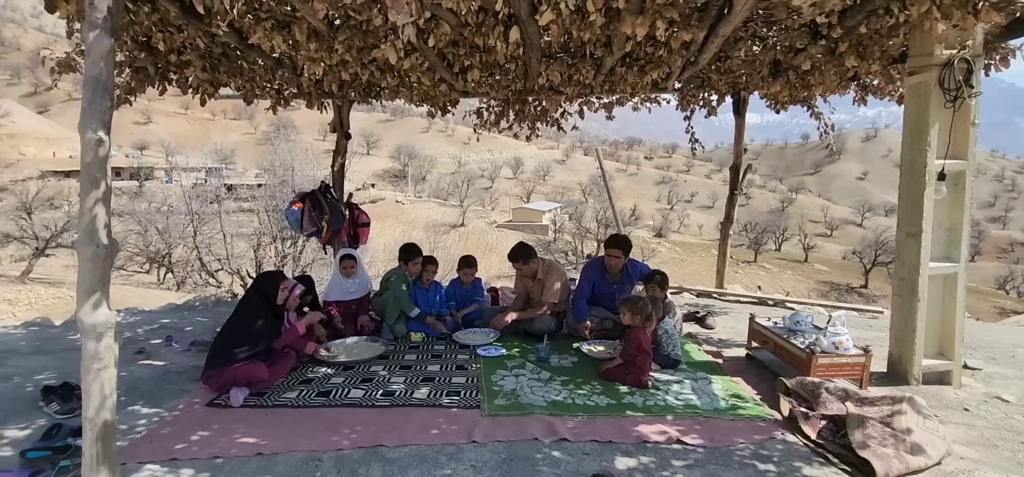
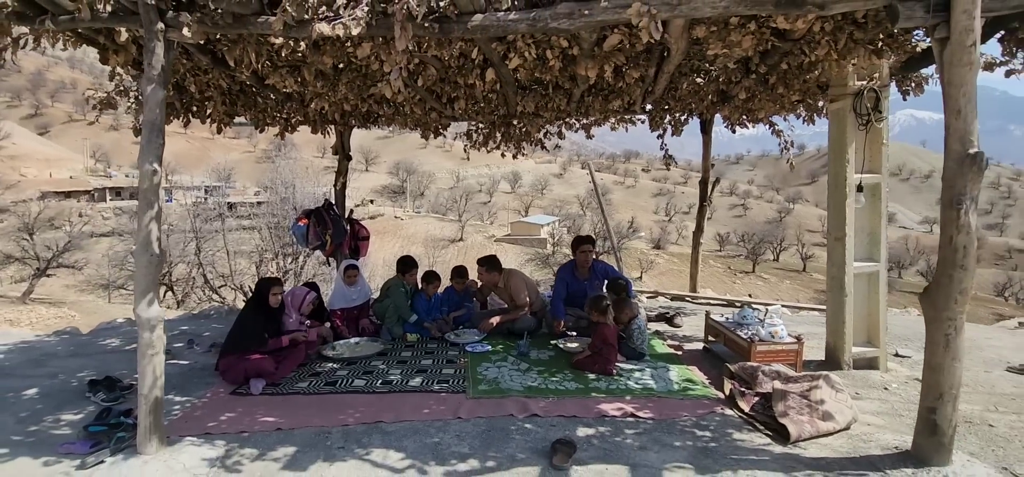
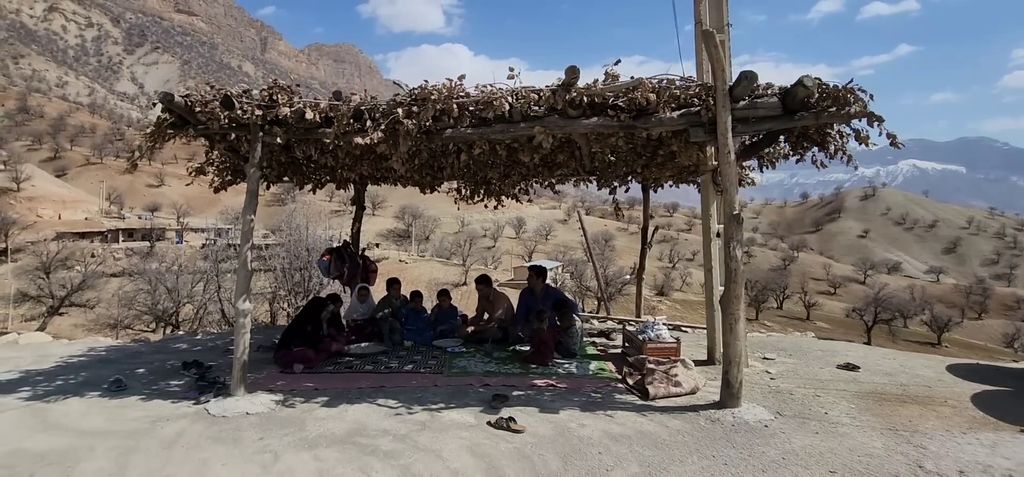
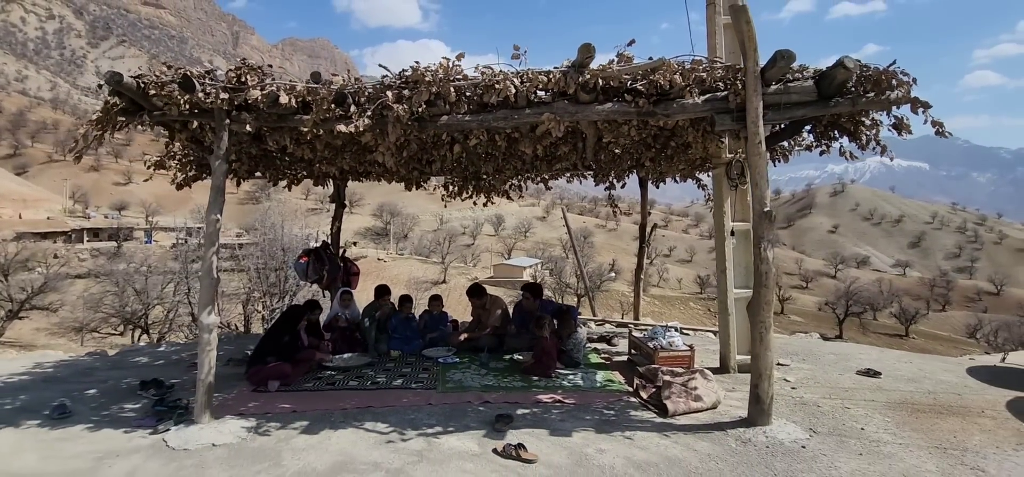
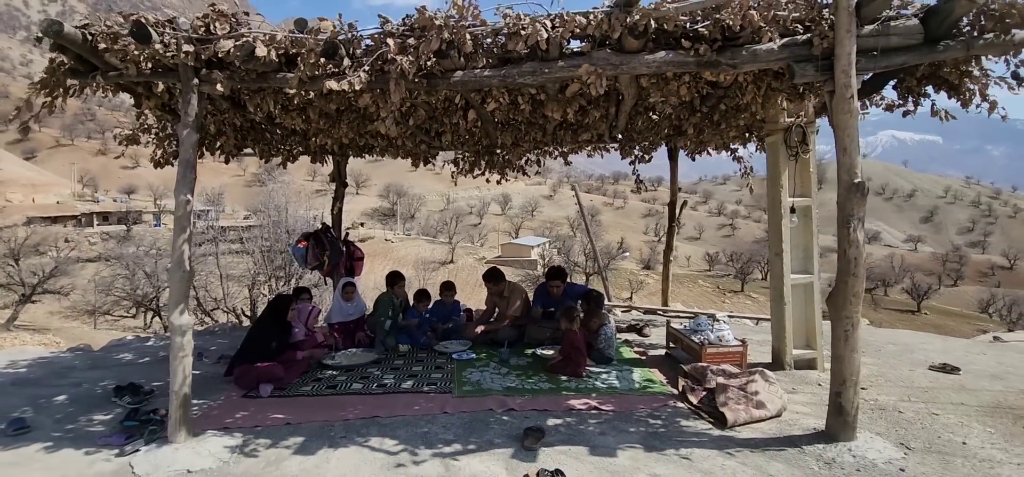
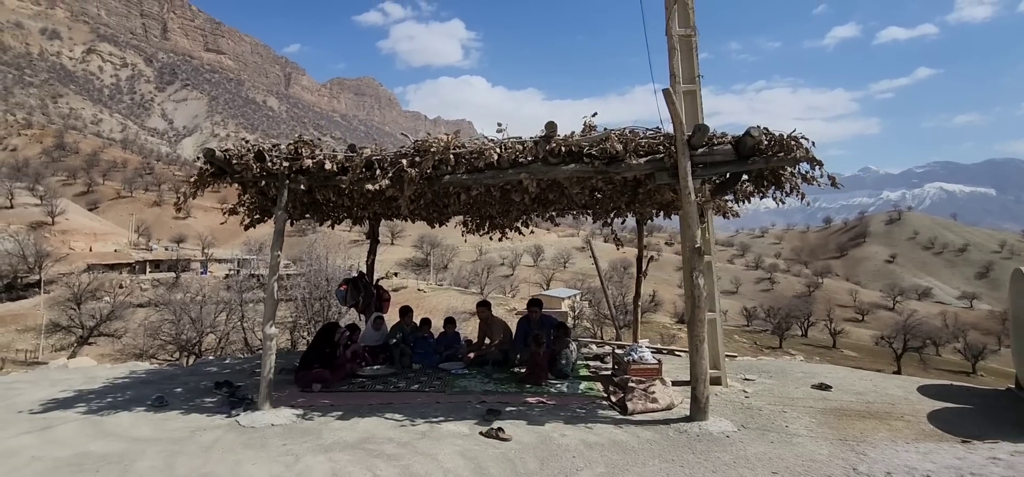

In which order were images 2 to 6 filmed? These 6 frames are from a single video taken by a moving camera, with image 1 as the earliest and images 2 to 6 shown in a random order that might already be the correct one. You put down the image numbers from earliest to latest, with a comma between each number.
2, 5, 4, 3, 6
